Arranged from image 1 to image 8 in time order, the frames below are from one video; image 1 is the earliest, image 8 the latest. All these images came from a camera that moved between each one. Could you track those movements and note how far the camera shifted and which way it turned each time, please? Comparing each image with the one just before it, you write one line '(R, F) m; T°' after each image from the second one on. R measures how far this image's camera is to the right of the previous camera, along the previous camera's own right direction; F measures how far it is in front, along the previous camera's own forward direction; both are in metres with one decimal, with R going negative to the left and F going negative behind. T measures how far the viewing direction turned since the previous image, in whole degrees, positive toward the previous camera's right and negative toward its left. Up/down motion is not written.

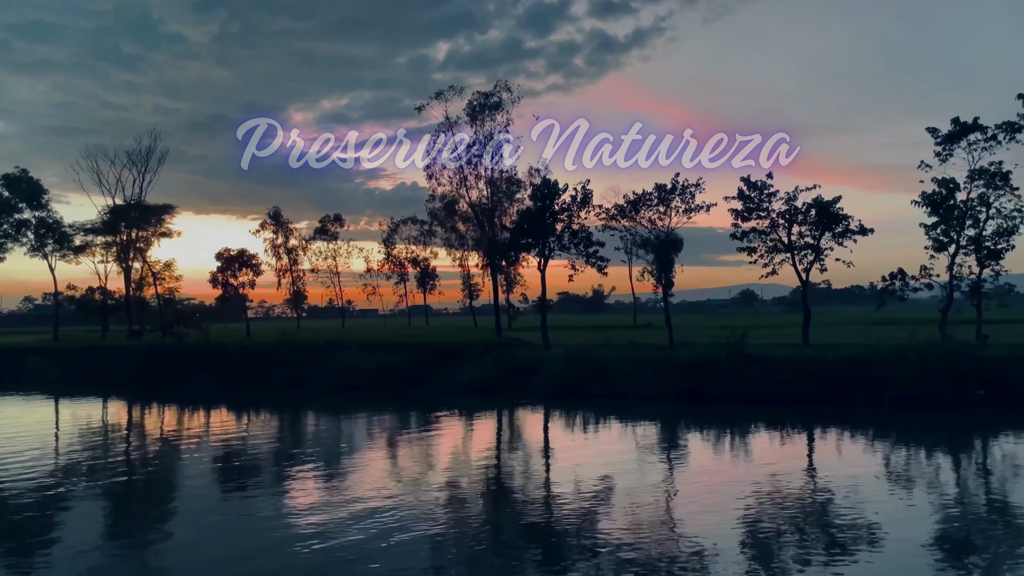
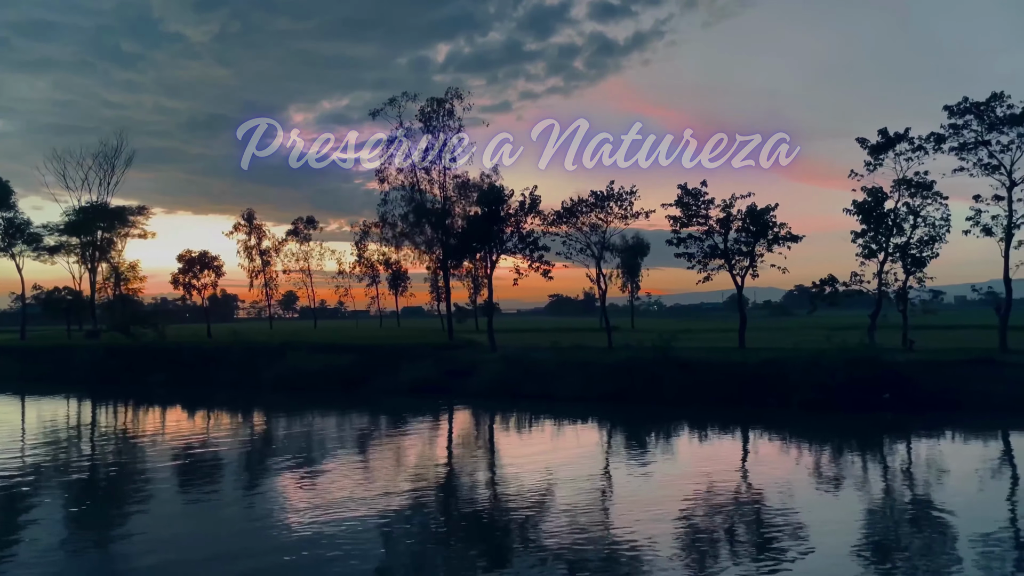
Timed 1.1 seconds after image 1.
(+1.6, -0.5) m; 0°
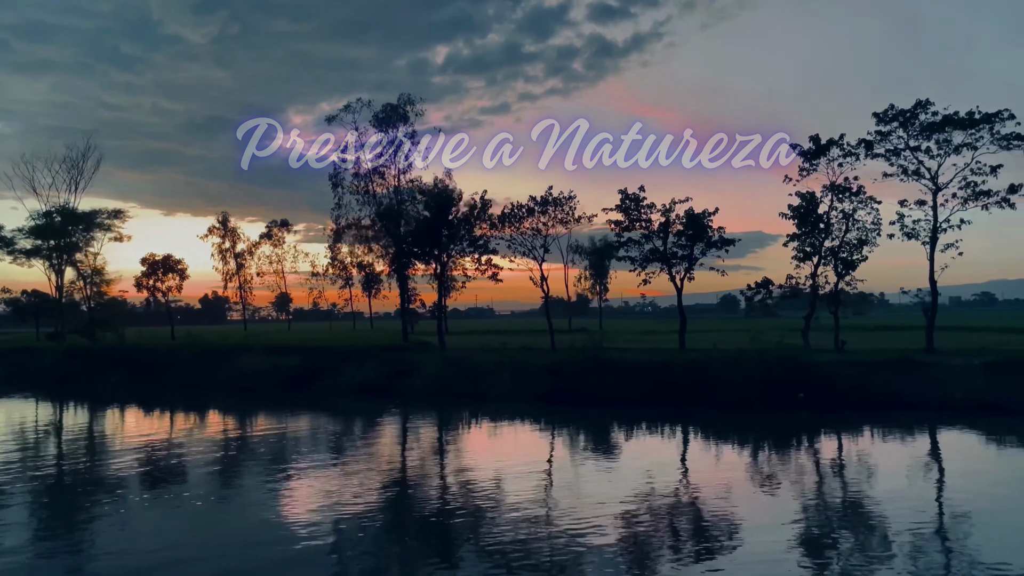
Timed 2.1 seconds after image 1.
(+1.6, -0.5) m; 0°
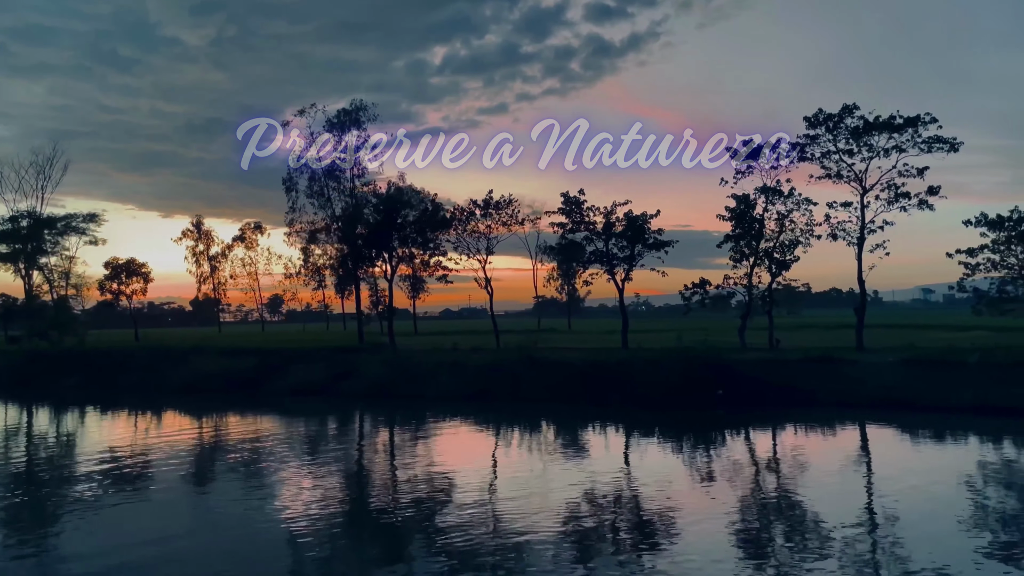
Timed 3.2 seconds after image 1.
(+1.6, -0.4) m; 0°
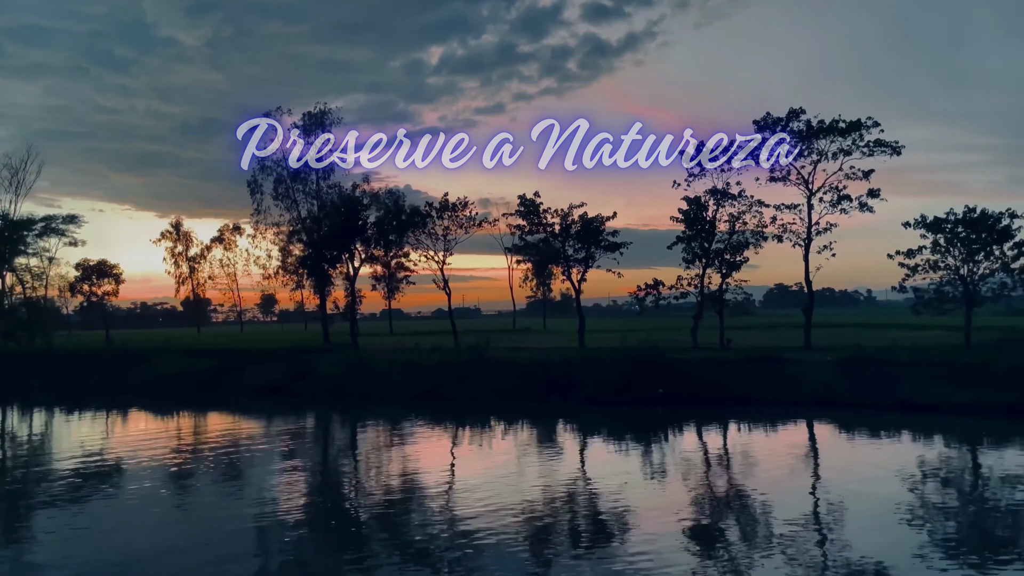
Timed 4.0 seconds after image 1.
(+1.2, -0.3) m; 0°
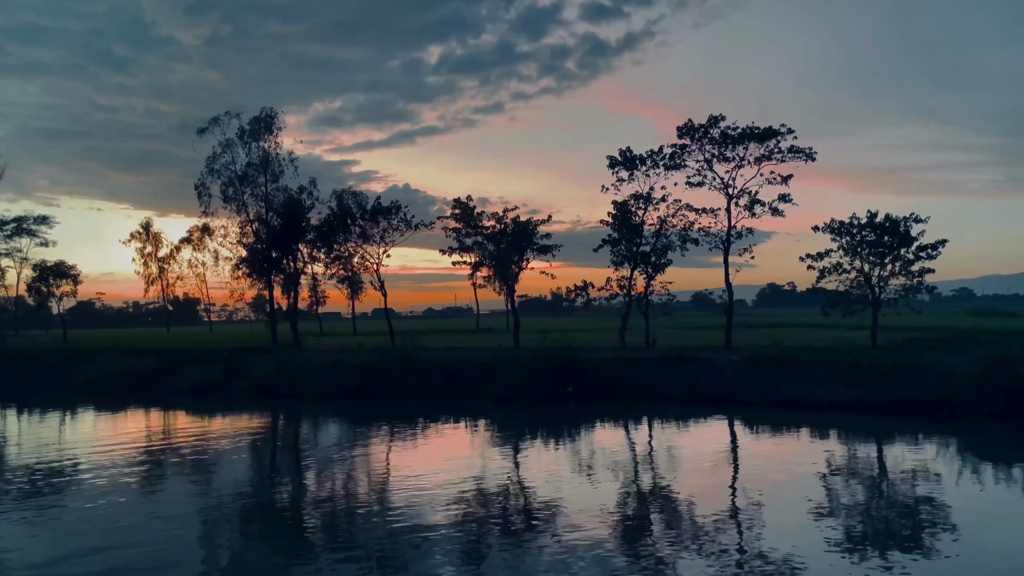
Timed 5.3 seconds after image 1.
(+2.0, -0.5) m; 0°
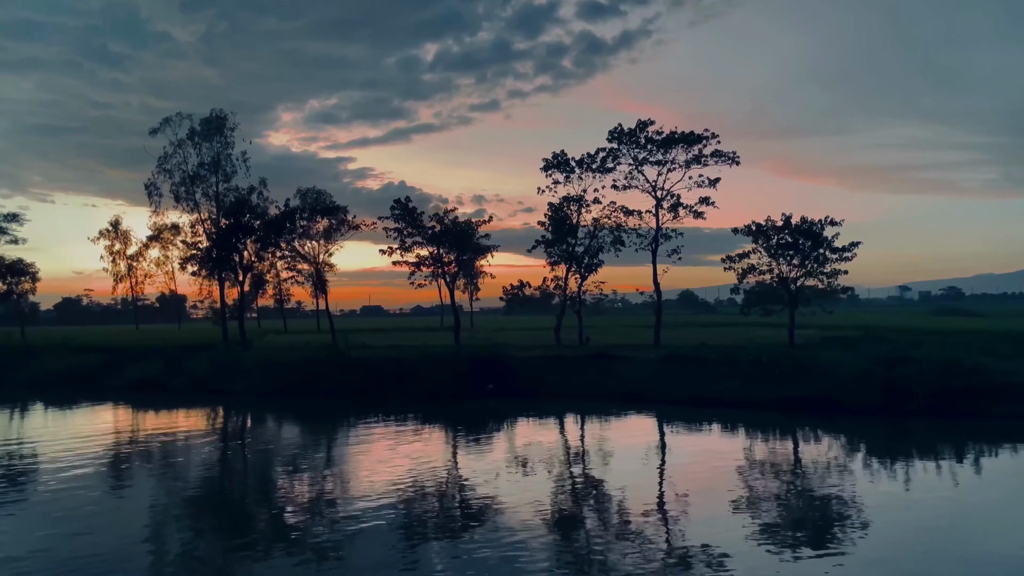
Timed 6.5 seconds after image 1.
(+1.8, -0.4) m; 0°
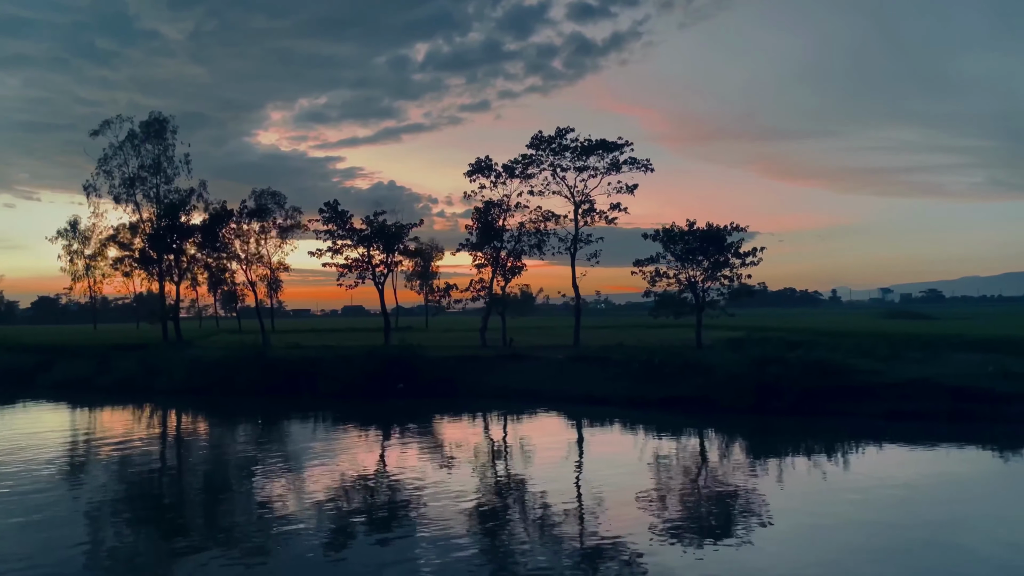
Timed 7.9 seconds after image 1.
(+2.0, -0.5) m; +1°
